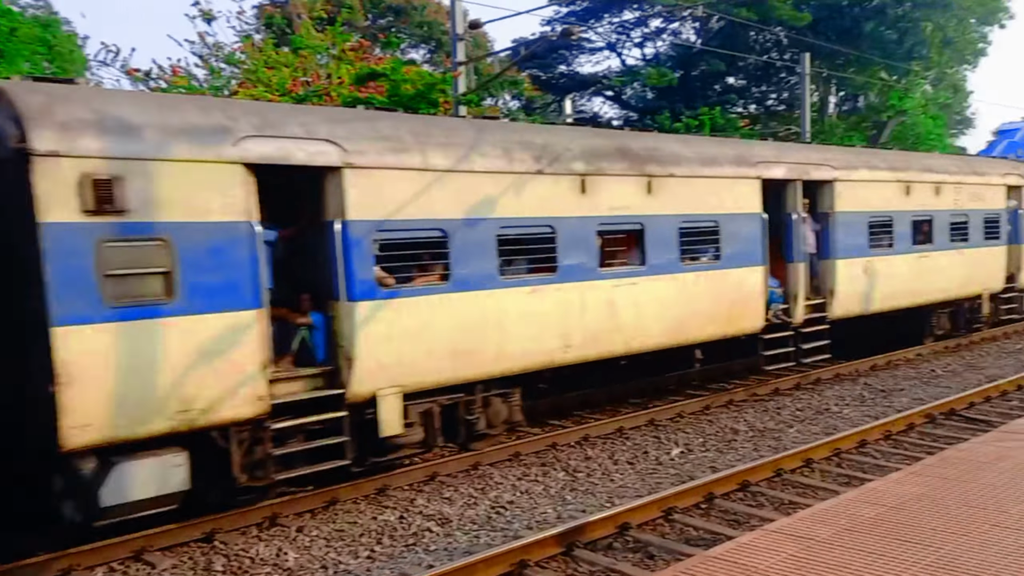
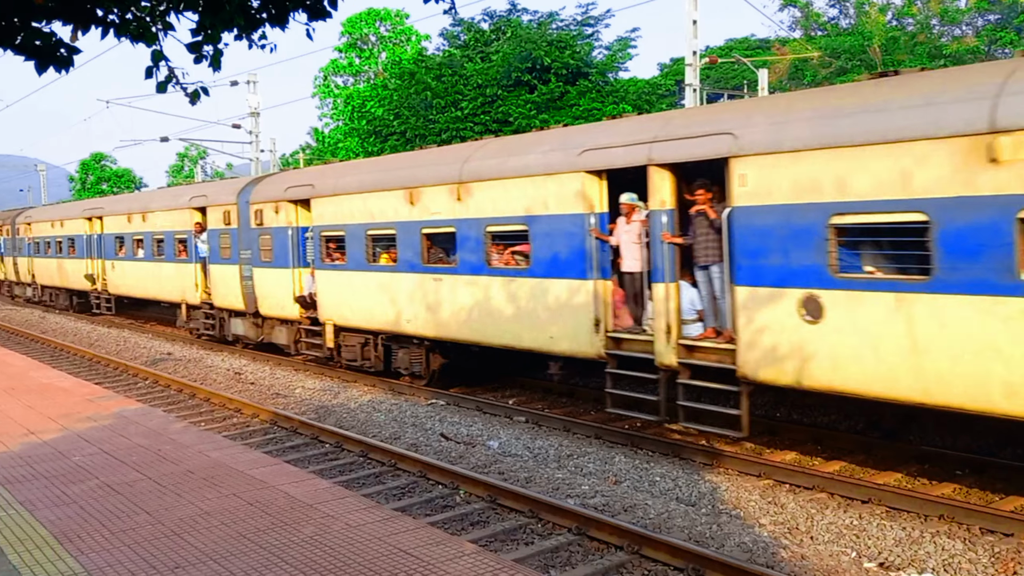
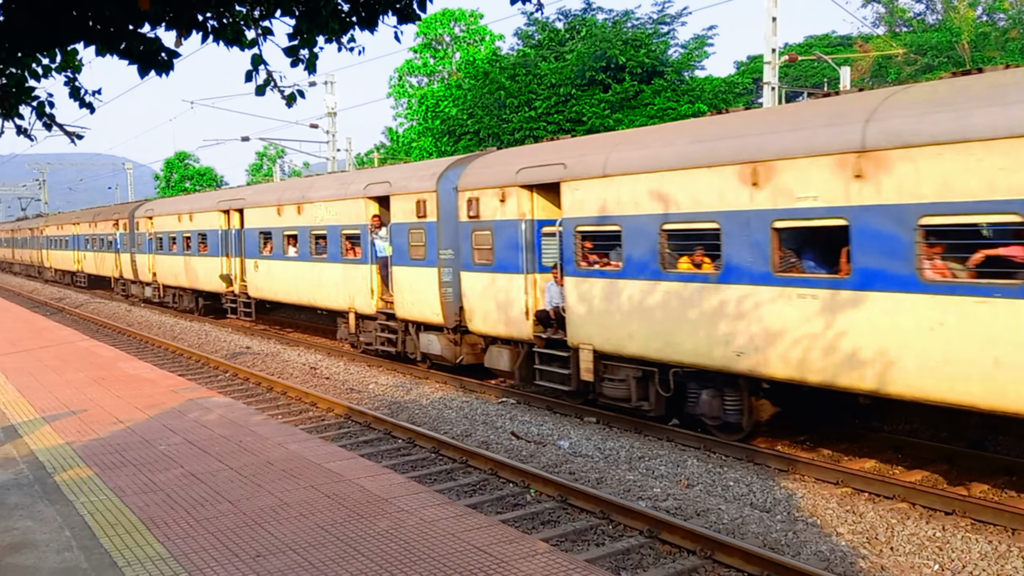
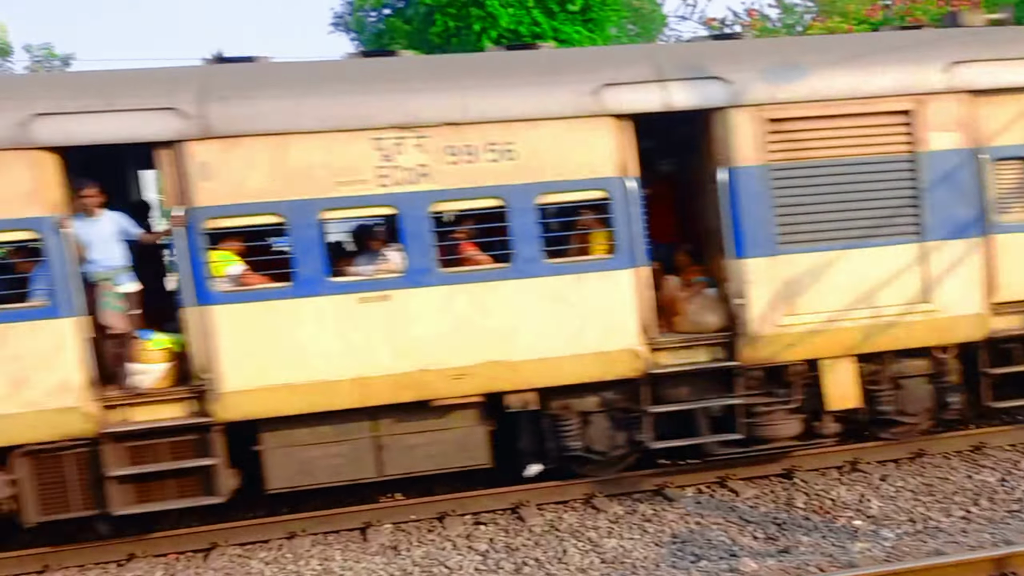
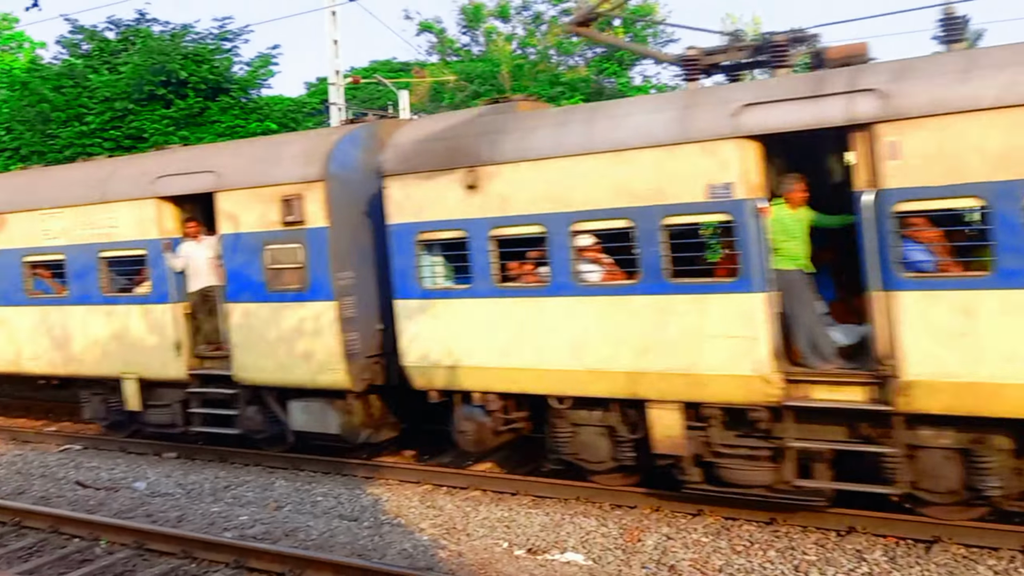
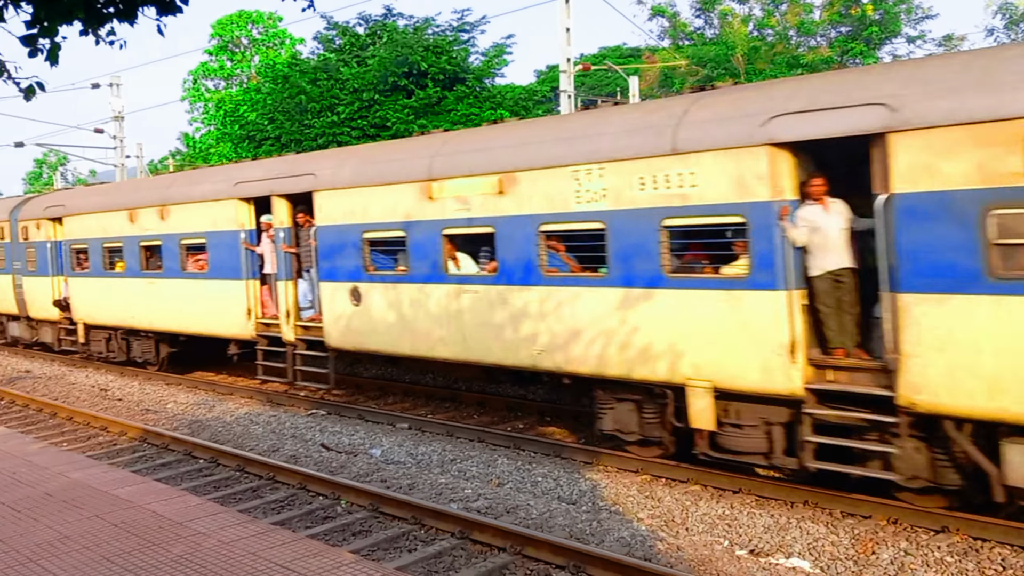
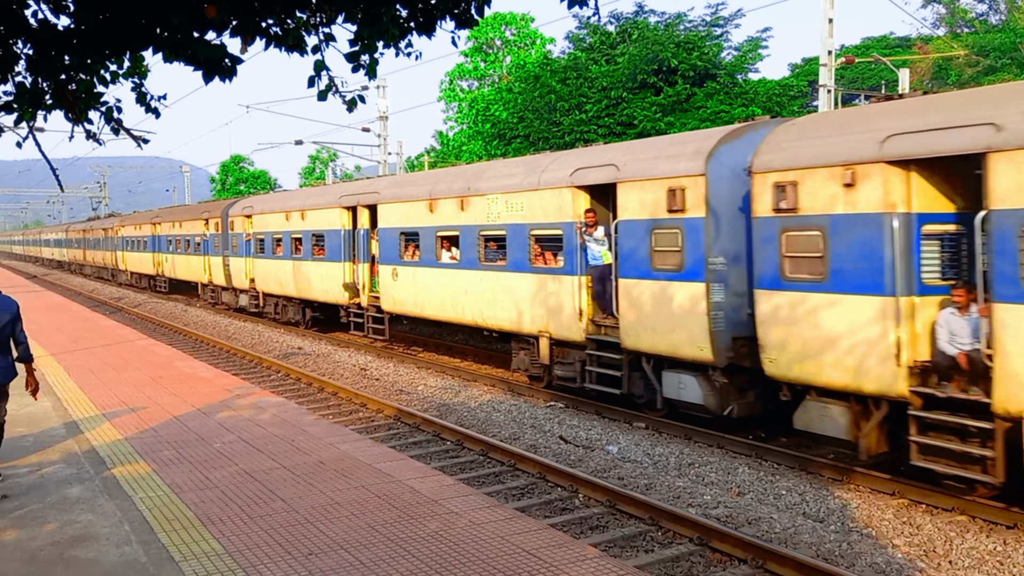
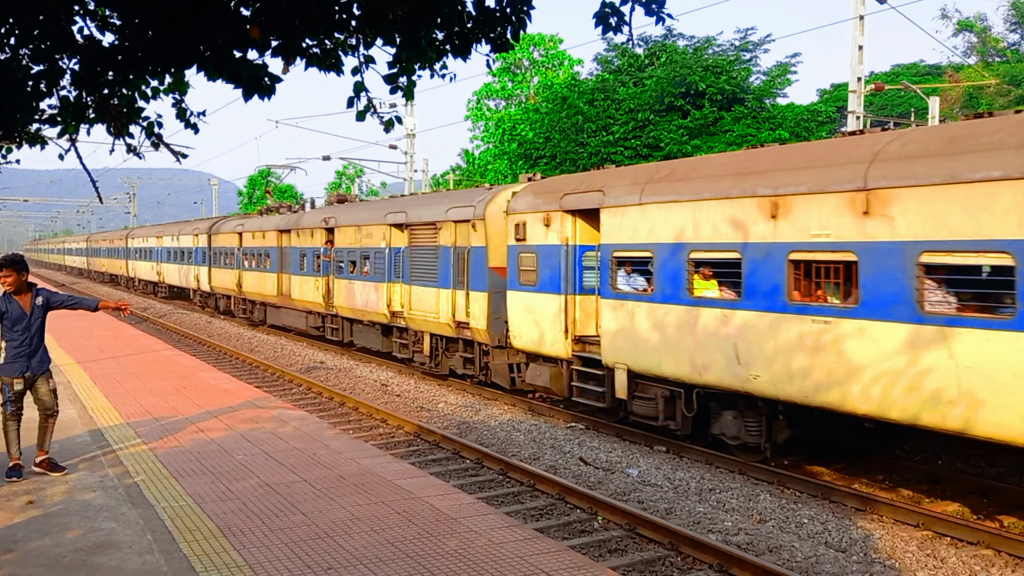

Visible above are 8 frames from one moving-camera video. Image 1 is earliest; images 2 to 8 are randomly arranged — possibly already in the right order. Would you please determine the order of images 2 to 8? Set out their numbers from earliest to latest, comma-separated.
4, 5, 6, 2, 3, 7, 8
